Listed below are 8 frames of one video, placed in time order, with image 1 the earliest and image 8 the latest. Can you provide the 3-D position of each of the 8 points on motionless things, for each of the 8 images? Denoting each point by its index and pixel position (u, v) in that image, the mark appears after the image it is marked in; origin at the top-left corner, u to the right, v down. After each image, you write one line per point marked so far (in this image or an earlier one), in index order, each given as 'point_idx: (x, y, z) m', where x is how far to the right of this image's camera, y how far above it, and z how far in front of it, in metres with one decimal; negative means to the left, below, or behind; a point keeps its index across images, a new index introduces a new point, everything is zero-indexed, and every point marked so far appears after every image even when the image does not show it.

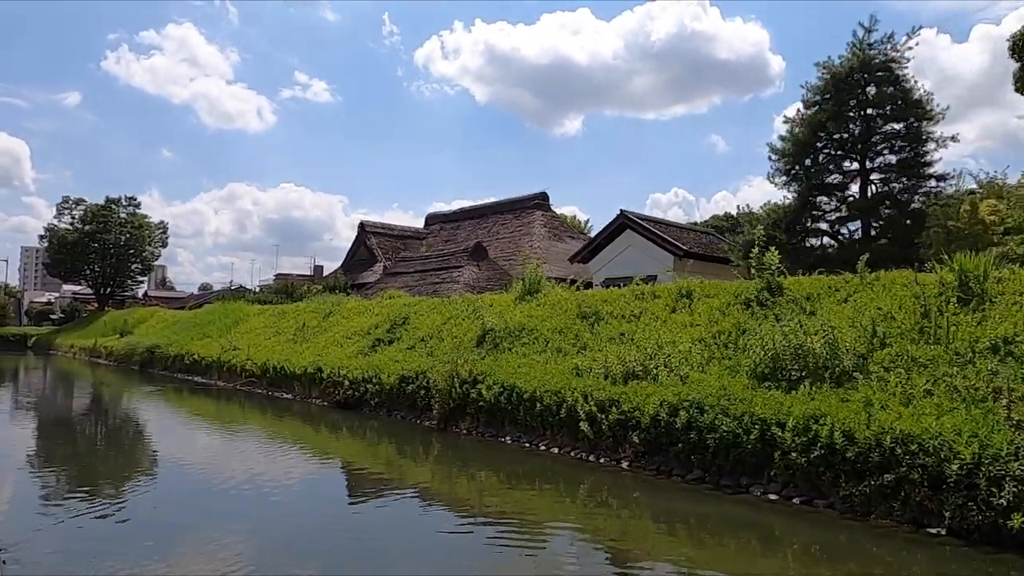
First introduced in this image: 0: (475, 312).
0: (-1.1, -0.7, +20.0) m
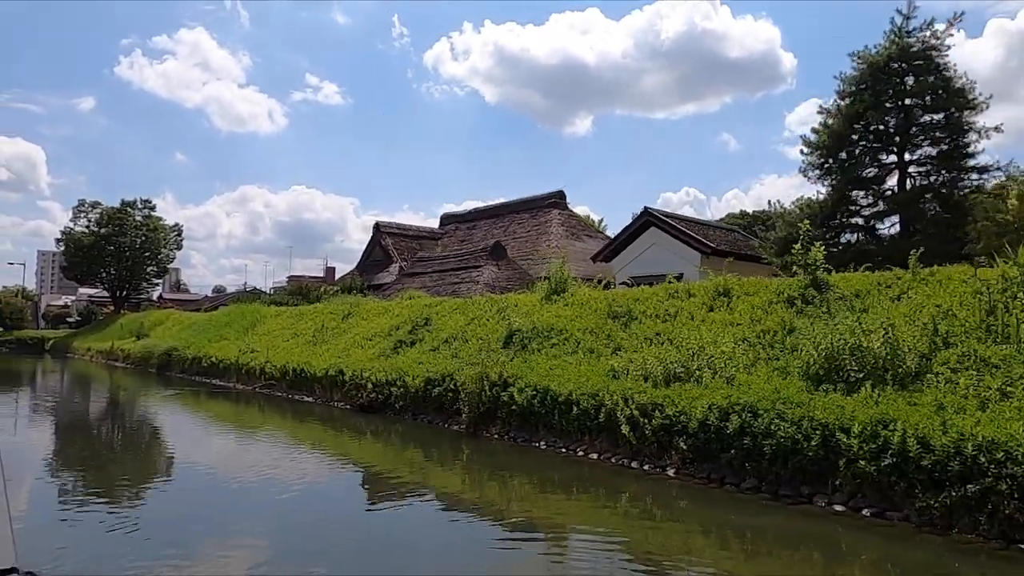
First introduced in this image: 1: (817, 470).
0: (-0.3, -0.7, +19.5) m
1: (+3.9, -2.4, +8.6) m
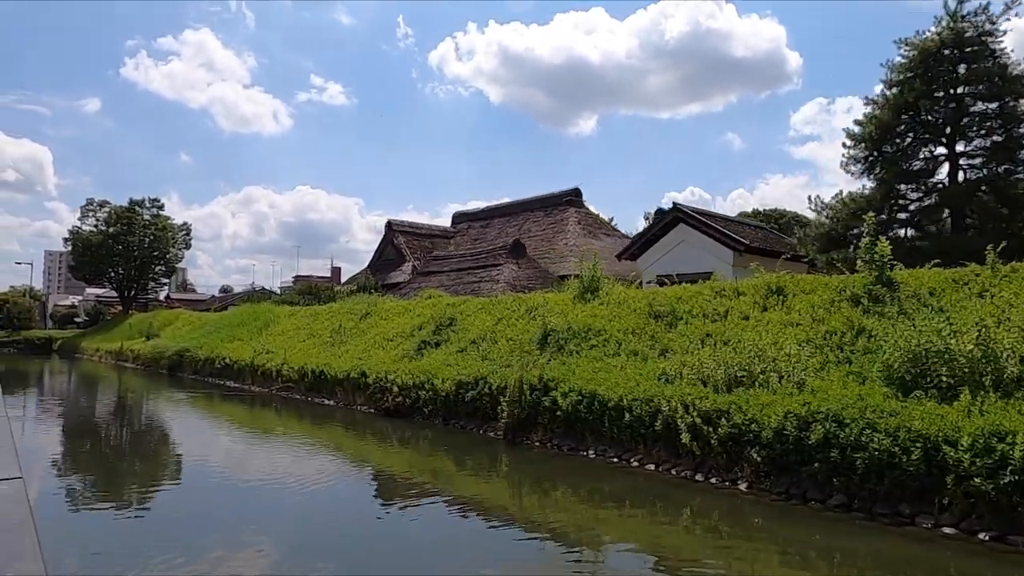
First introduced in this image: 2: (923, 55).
0: (+0.5, -0.7, +18.6) m
1: (+4.7, -2.3, +7.7) m
2: (+11.0, +6.2, +17.8) m
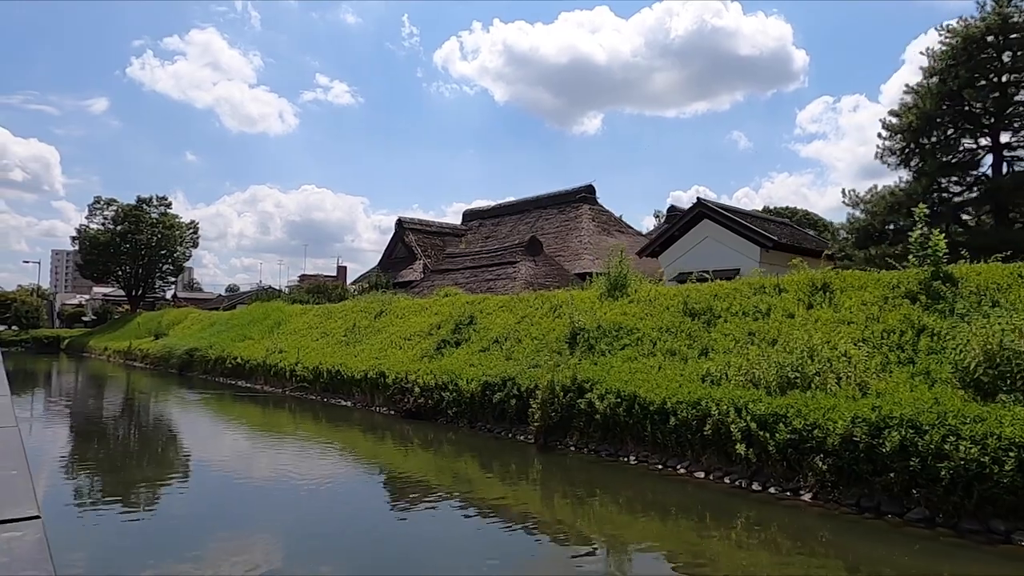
0: (+1.1, -0.6, +18.0) m
1: (+5.3, -2.2, +7.0) m
2: (+11.6, +6.3, +17.0) m
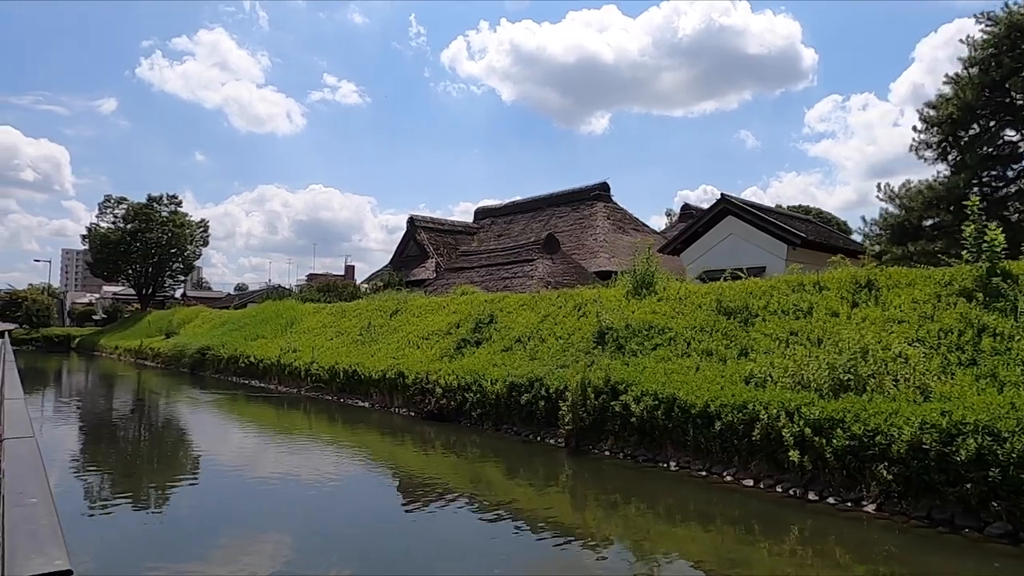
0: (+1.7, -0.5, +17.4) m
1: (+5.8, -2.2, +6.4) m
2: (+12.2, +6.4, +16.4) m
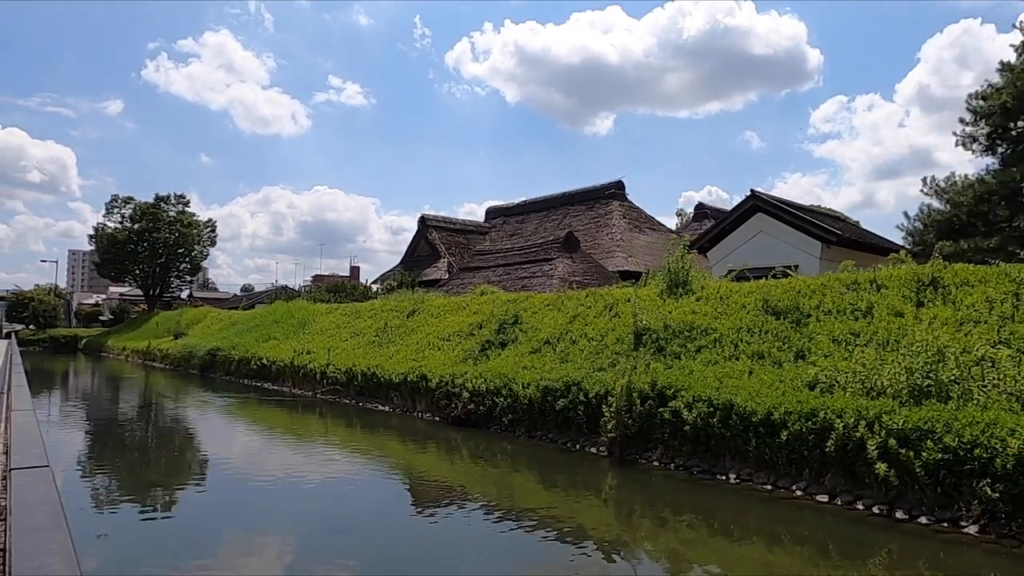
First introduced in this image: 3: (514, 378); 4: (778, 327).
0: (+2.4, -0.5, +16.6) m
1: (+6.4, -2.2, +5.6) m
2: (+12.9, +6.4, +15.5) m
3: (0.0, -1.9, +14.2) m
4: (+4.9, -0.7, +12.3) m
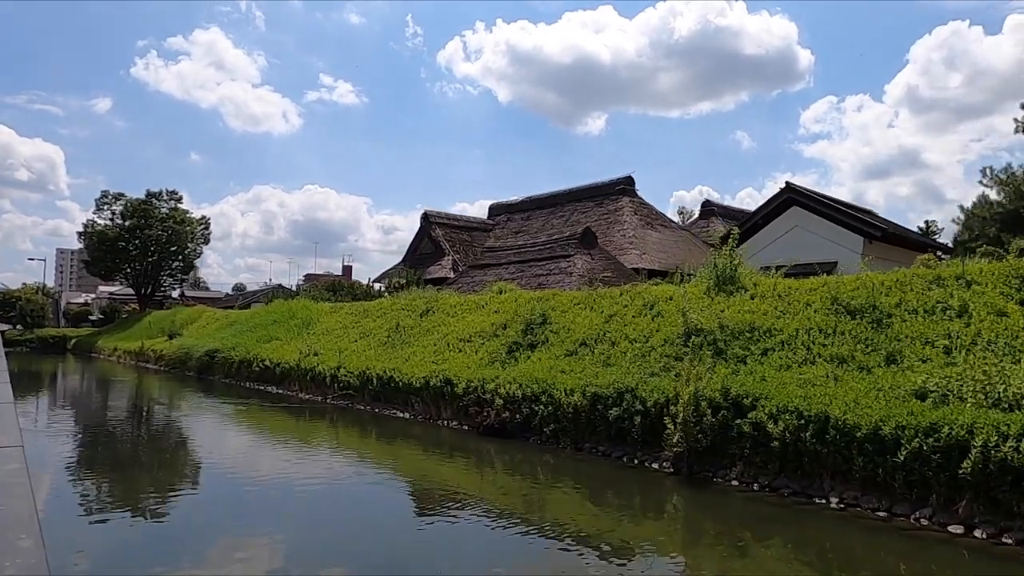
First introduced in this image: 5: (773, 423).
0: (+3.2, -0.4, +15.3) m
1: (+7.3, -2.1, +4.4) m
2: (+13.7, +6.5, +14.4) m
3: (+0.8, -1.9, +12.9) m
4: (+5.7, -0.6, +11.1) m
5: (+3.6, -1.8, +9.1) m
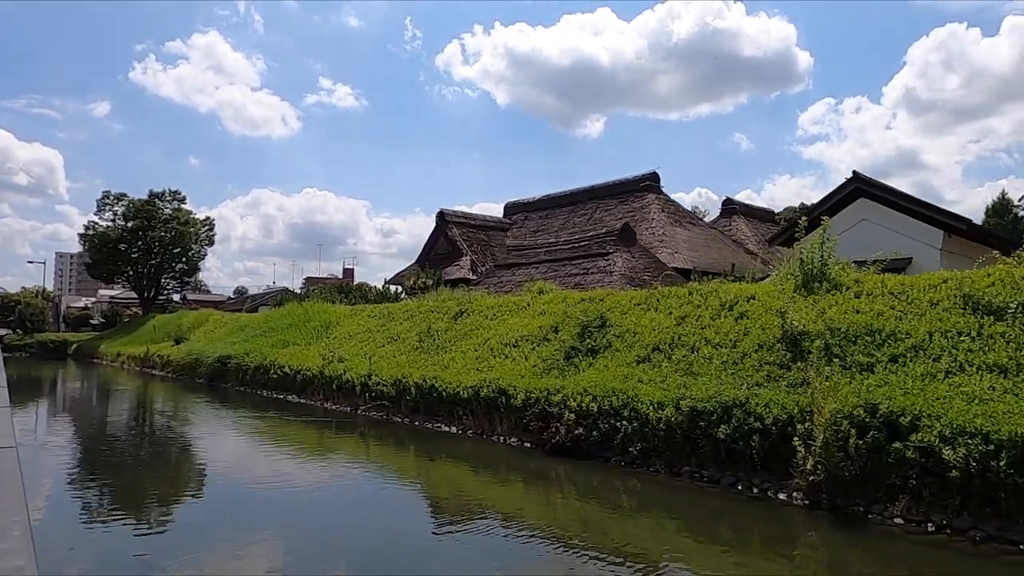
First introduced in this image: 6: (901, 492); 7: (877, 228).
0: (+4.5, -0.4, +13.7) m
1: (+8.6, -2.0, +2.7) m
2: (+14.9, +6.5, +12.7) m
3: (+2.1, -1.8, +11.2) m
4: (+7.0, -0.6, +9.4) m
5: (+4.9, -1.8, +7.4) m
6: (+4.5, -2.4, +7.9) m
7: (+10.5, +1.7, +19.1) m
